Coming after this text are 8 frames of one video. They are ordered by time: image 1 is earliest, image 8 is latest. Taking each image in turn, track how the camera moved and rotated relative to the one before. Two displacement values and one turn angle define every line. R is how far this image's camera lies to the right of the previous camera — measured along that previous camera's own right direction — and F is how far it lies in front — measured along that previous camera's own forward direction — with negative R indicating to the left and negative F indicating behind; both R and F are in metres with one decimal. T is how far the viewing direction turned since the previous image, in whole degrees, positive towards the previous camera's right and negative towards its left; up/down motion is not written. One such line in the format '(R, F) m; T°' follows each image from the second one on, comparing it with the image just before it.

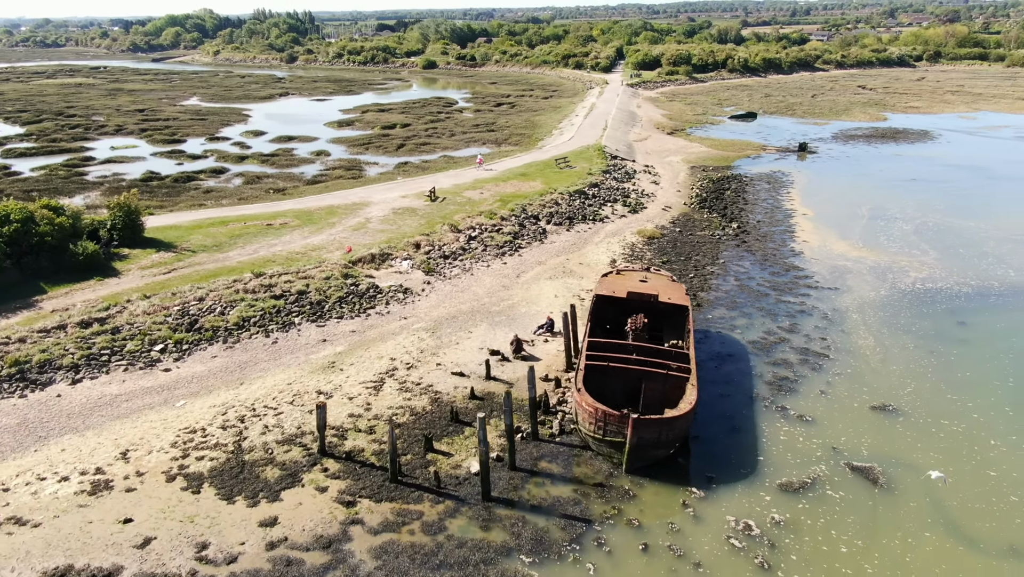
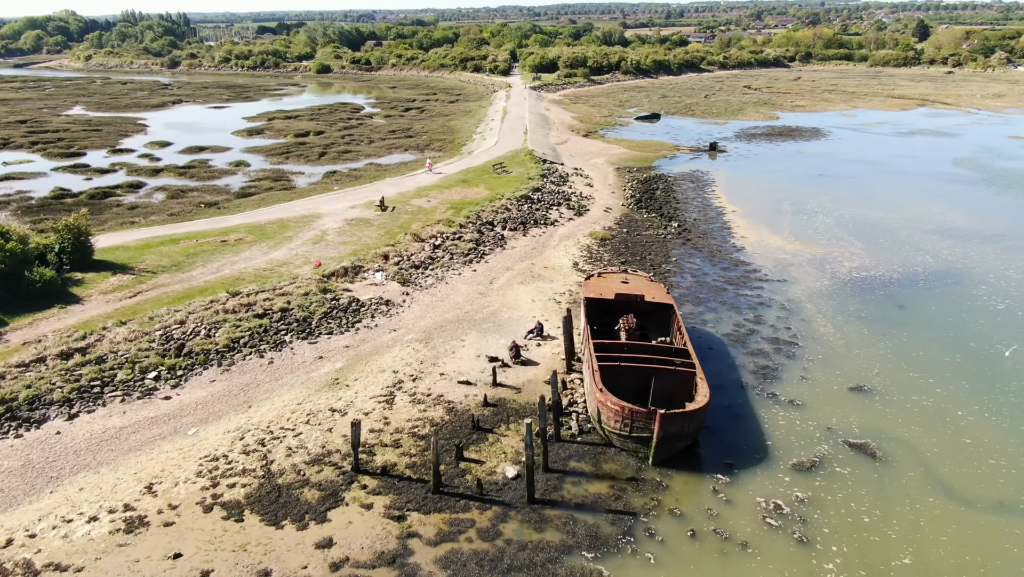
(-2.9, -0.3) m; +8°
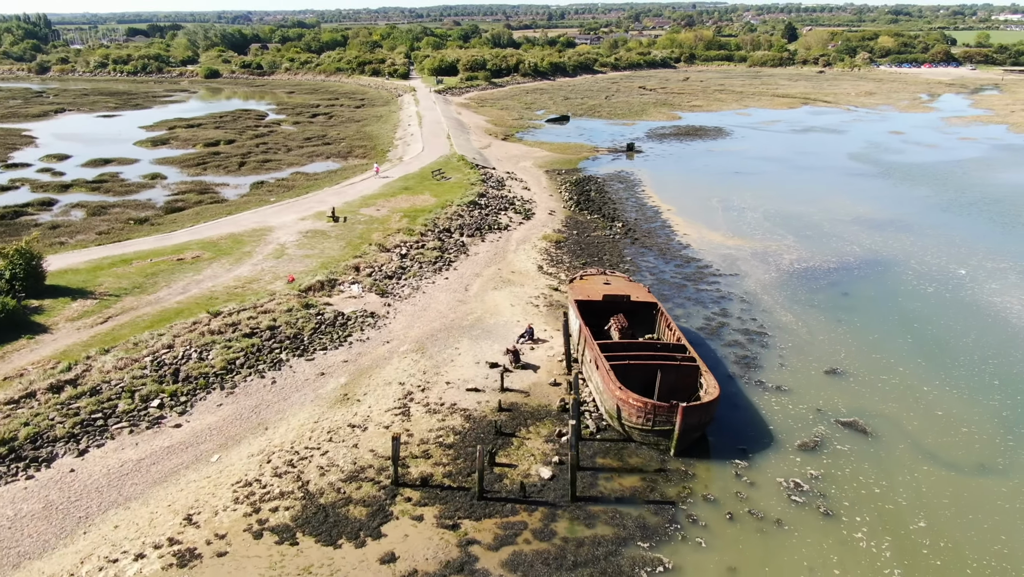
(-3.1, -0.3) m; +8°
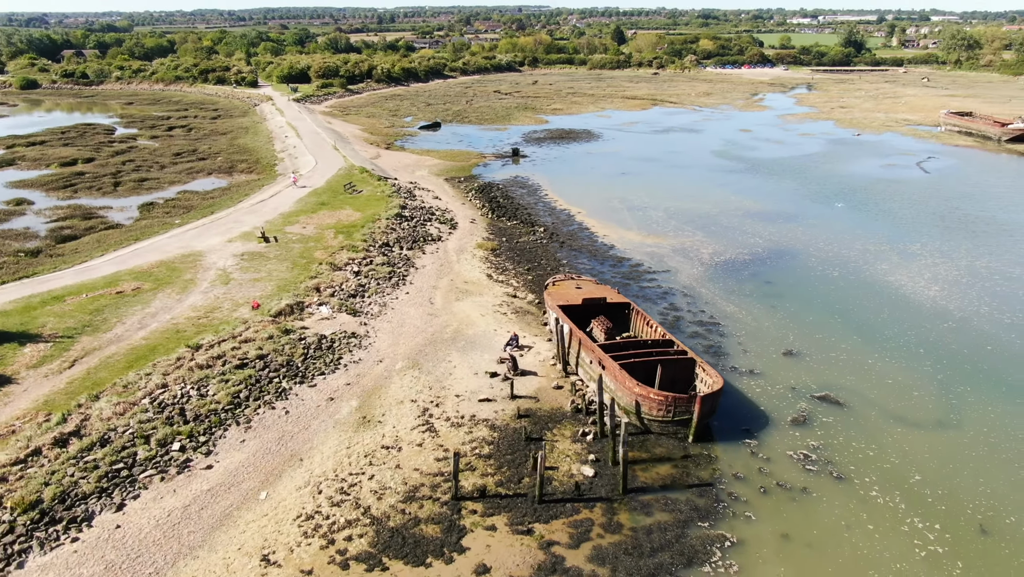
(-4.5, -0.4) m; +12°
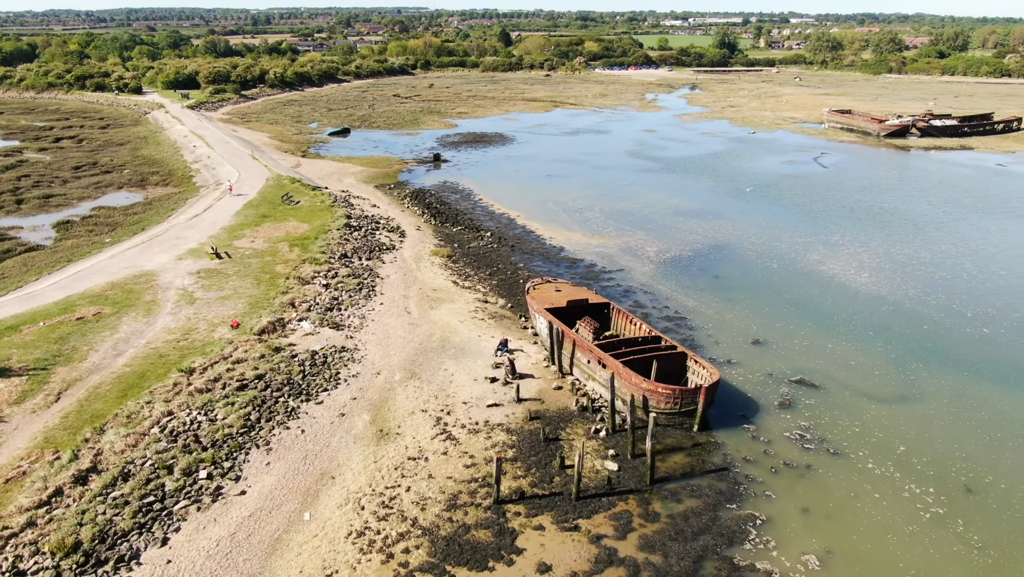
(-3.3, -0.3) m; +8°
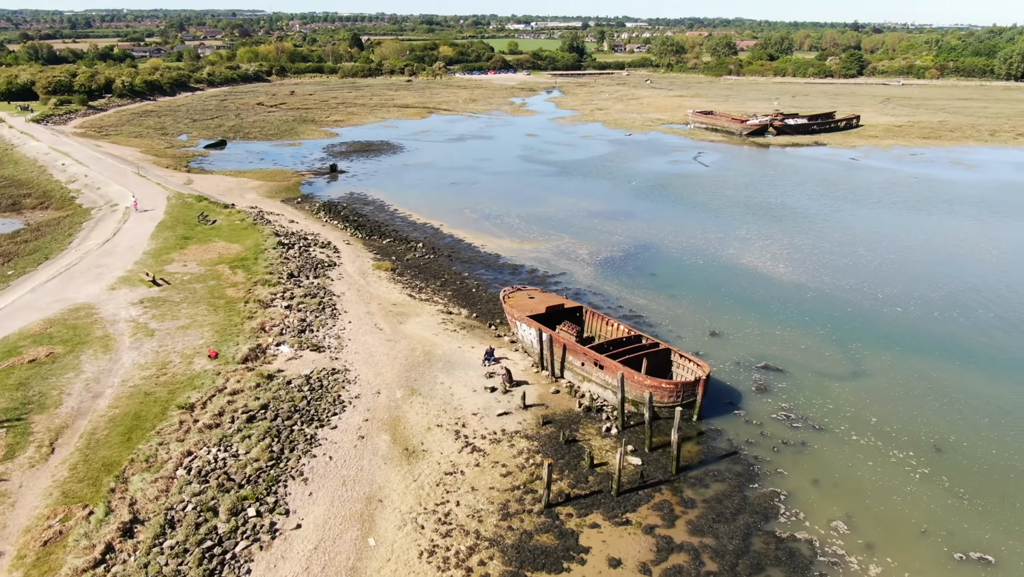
(-4.3, -0.2) m; +11°
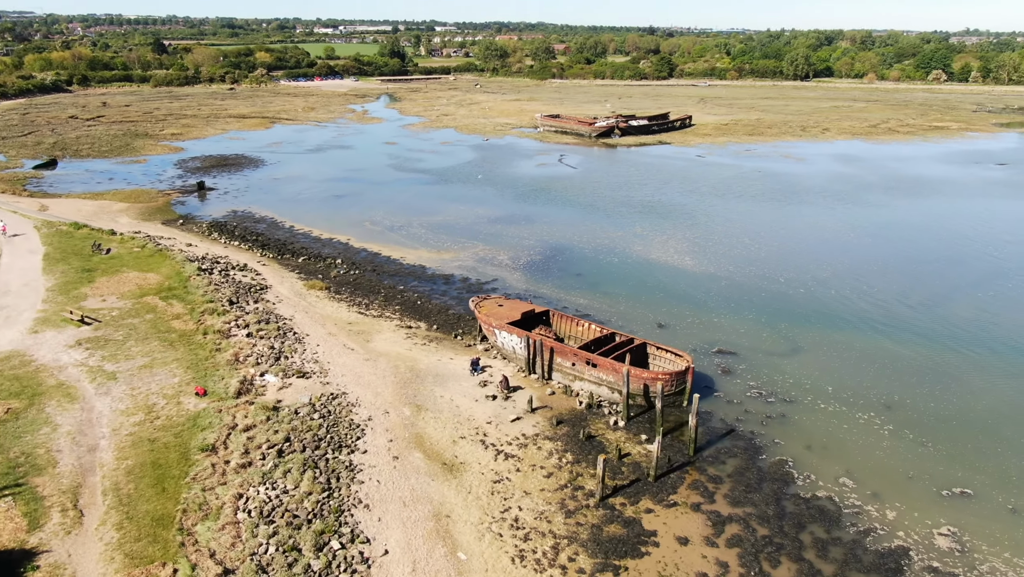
(-5.5, -0.2) m; +13°
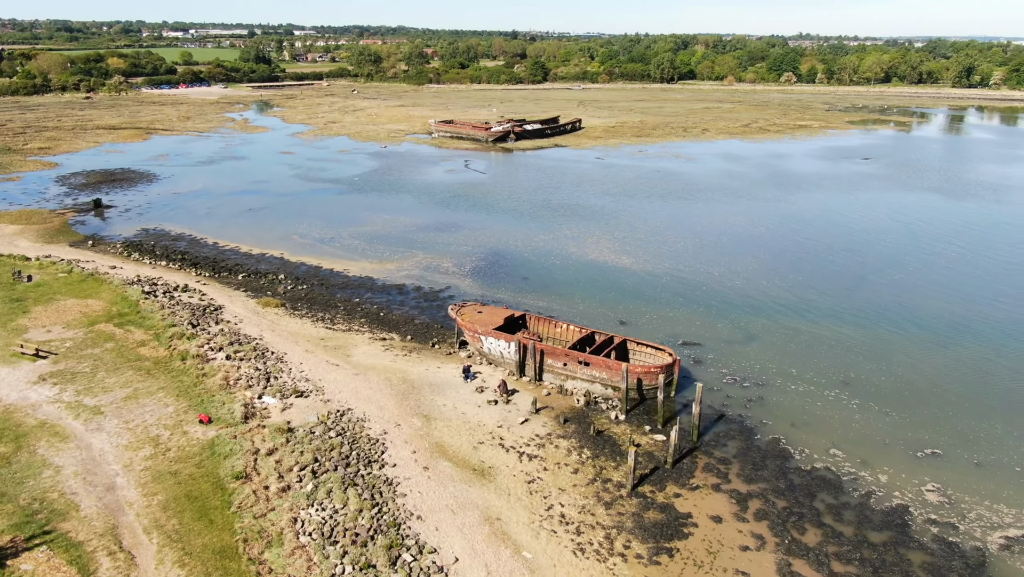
(-4.2, -0.4) m; +10°
